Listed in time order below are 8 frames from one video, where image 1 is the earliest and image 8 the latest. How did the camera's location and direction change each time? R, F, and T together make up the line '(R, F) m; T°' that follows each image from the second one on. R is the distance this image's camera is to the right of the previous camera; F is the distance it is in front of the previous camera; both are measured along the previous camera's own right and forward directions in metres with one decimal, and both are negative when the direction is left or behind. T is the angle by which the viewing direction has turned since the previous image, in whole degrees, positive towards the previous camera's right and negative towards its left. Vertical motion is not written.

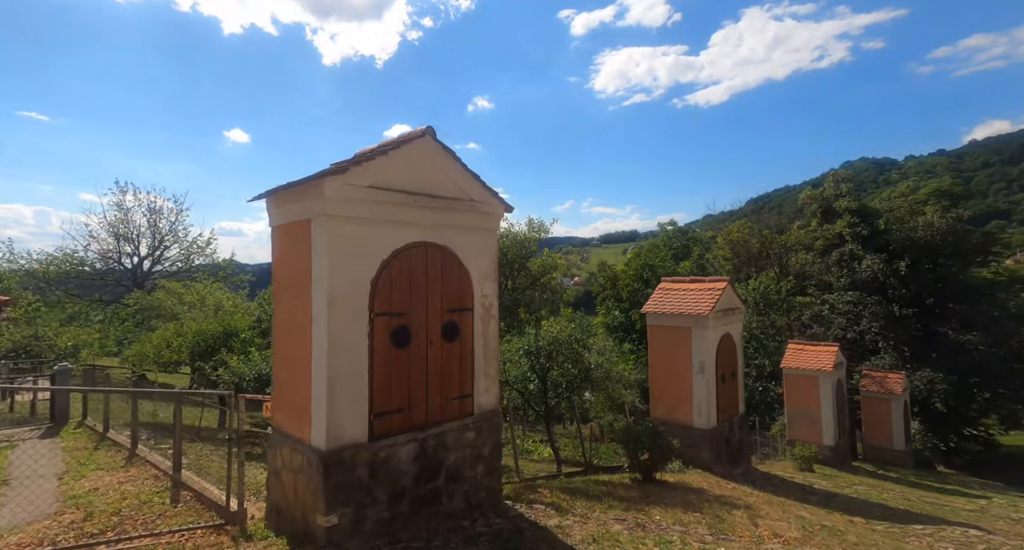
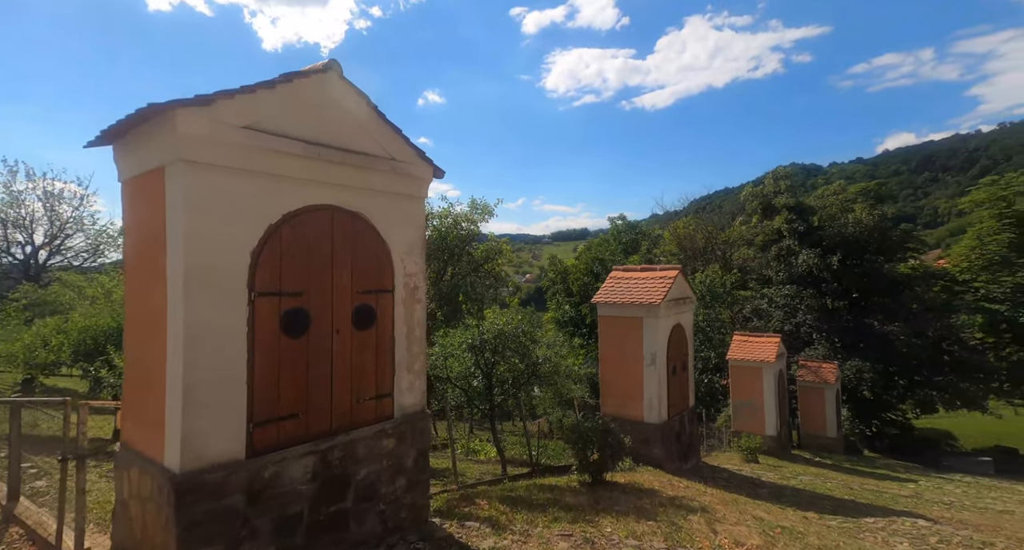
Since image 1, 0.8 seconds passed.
(+0.1, +0.6) m; +5°
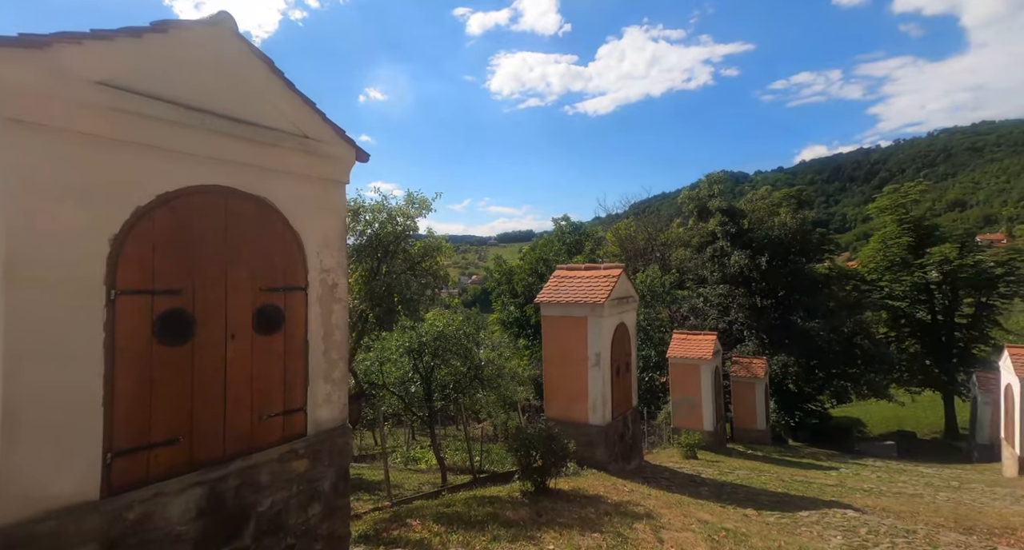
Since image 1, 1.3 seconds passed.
(+0.1, +0.4) m; +6°
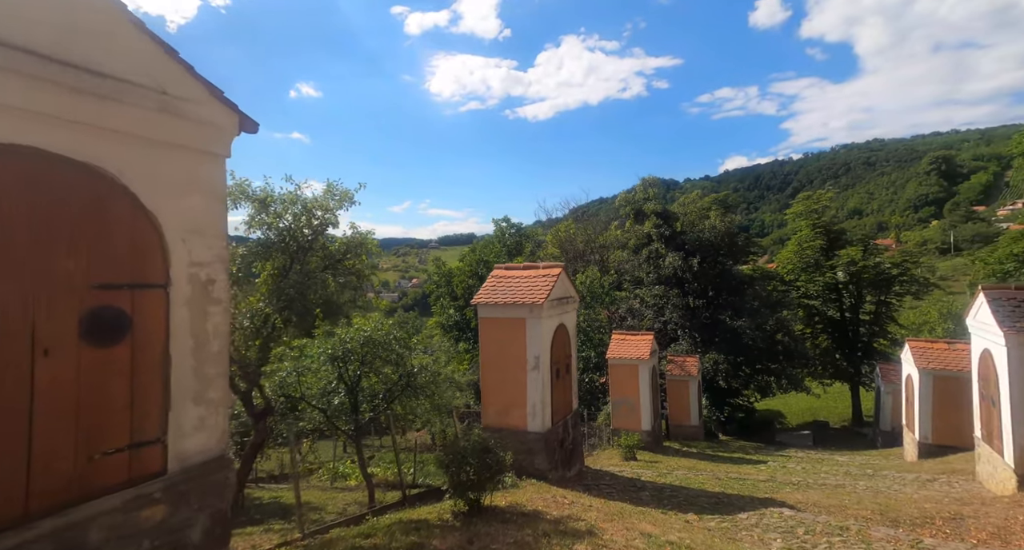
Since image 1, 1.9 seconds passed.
(+0.1, +0.5) m; +6°
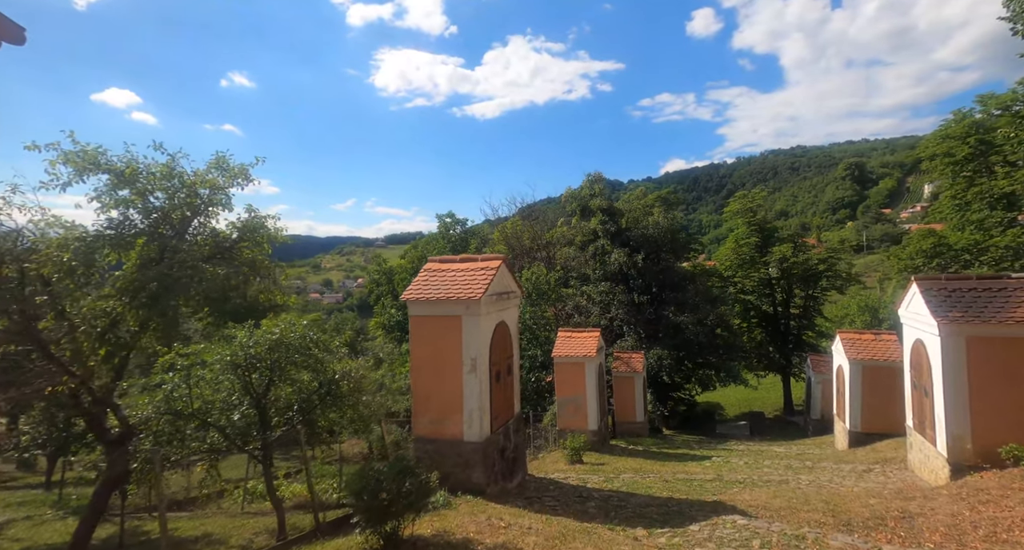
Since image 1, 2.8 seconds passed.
(+0.2, +0.8) m; +5°
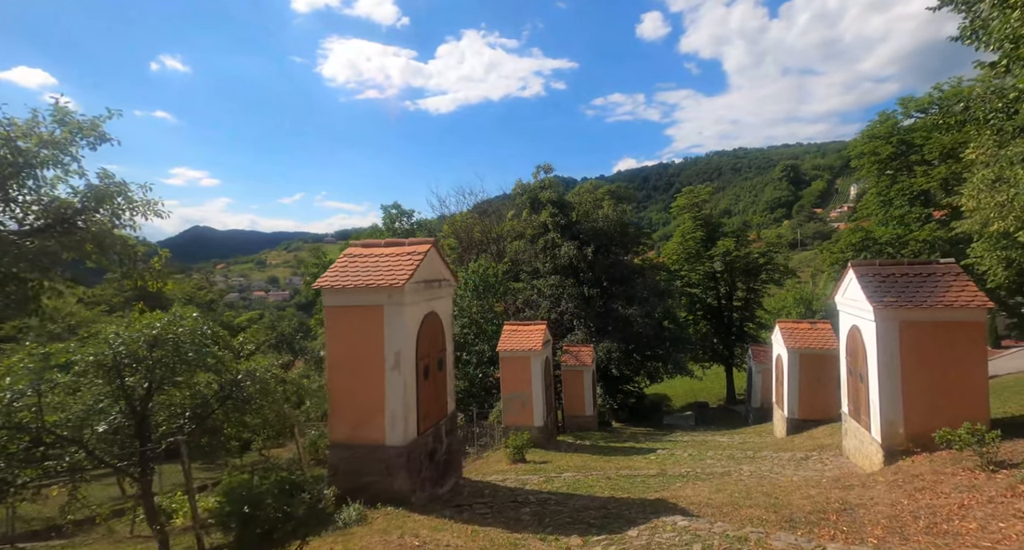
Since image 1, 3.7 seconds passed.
(+0.4, +0.7) m; +5°
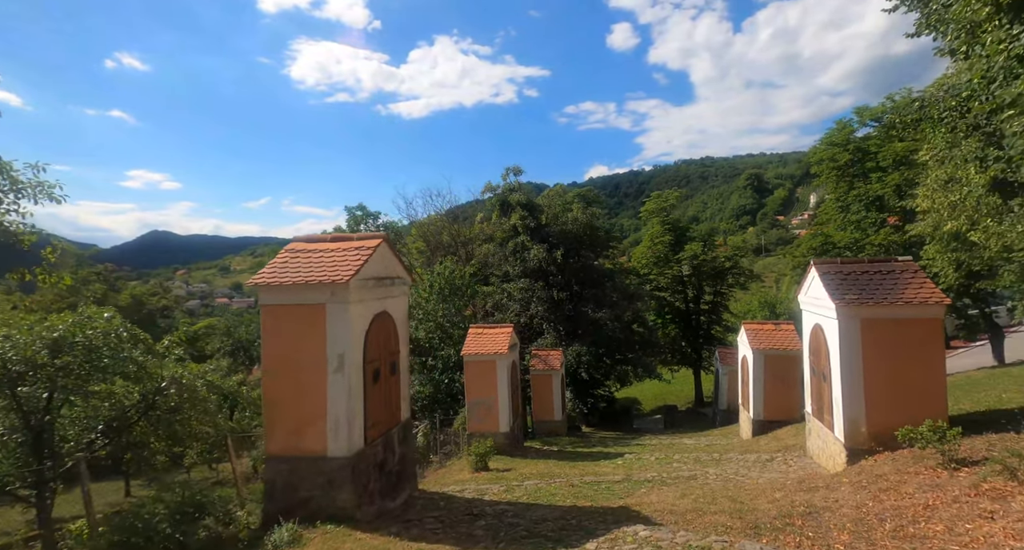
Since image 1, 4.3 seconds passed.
(+0.2, +0.4) m; +3°
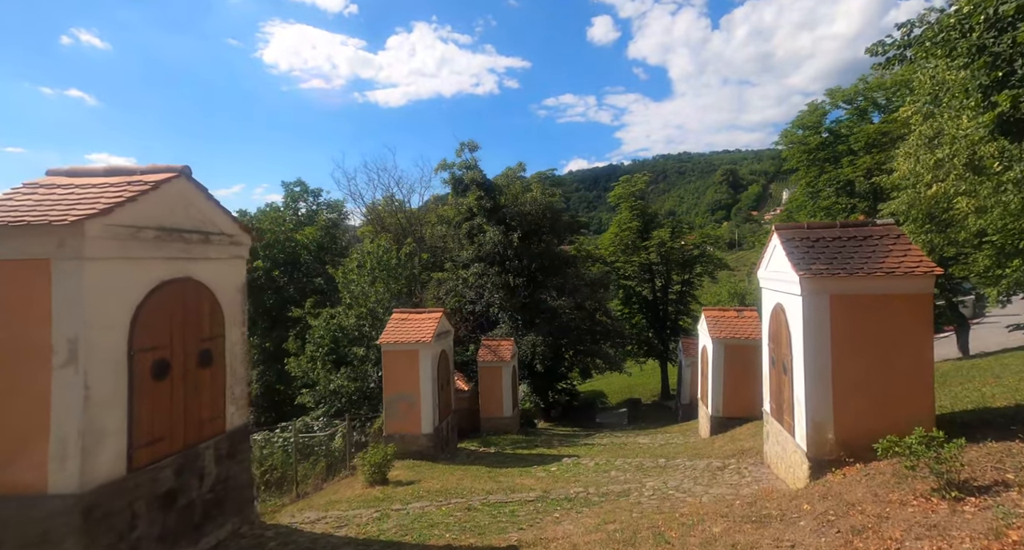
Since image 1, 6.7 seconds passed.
(+1.4, +2.2) m; +2°
